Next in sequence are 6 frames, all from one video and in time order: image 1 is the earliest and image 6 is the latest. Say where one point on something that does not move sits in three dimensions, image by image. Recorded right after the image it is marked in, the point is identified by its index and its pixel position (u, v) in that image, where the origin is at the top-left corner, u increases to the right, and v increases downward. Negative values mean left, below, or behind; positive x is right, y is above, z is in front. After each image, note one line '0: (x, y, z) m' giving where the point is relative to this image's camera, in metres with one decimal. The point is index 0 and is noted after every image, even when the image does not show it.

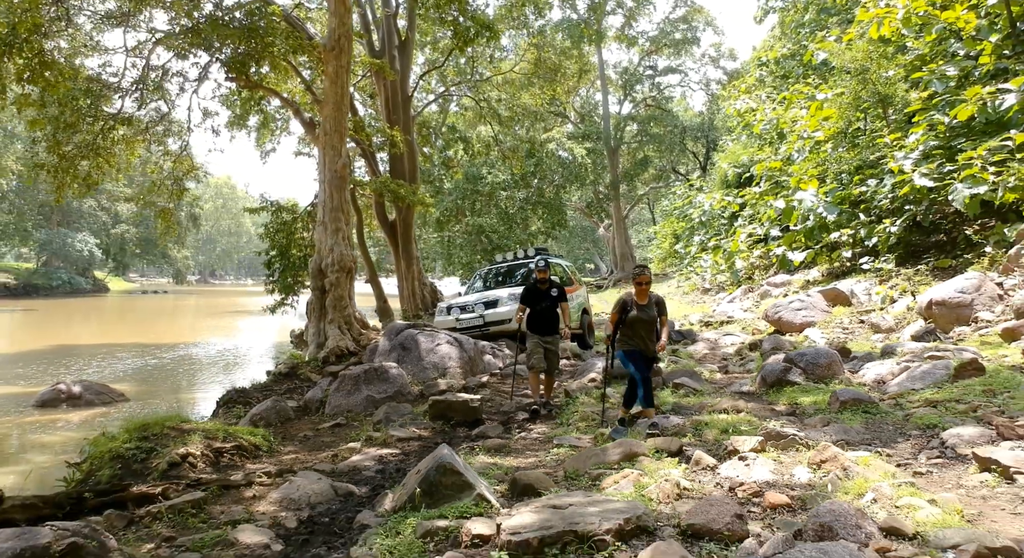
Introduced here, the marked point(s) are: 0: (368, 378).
0: (-1.5, -1.1, +7.9) m
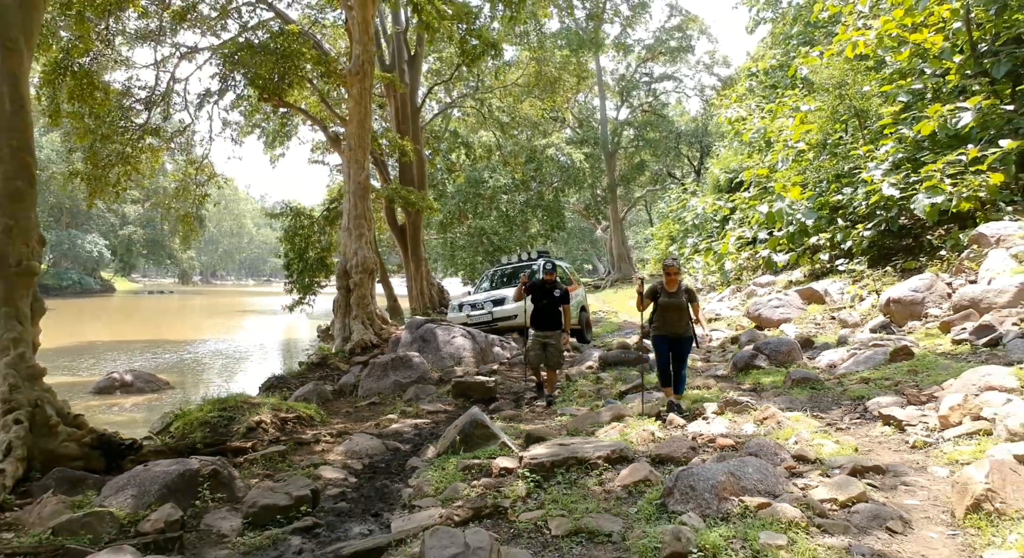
0: (-1.4, -1.1, +9.2) m
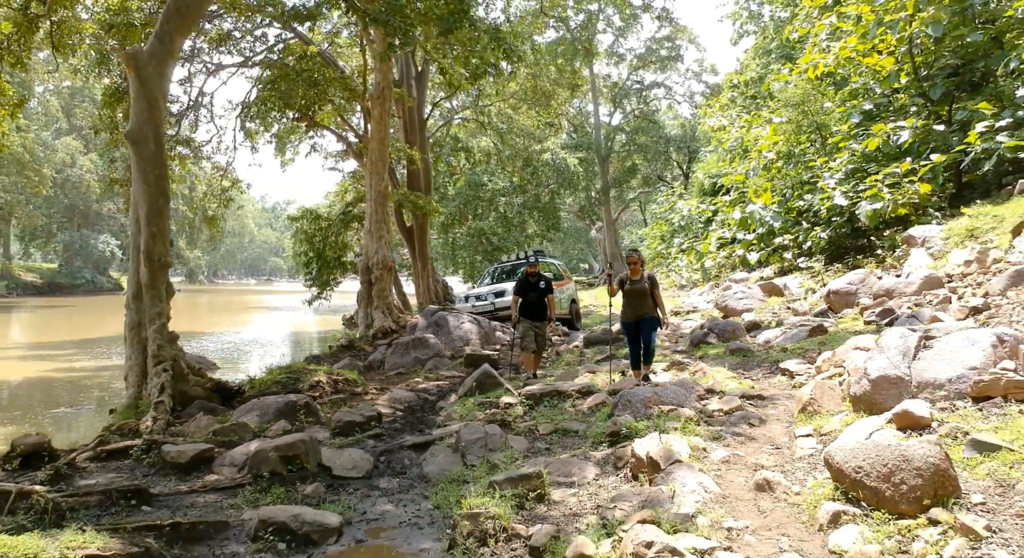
0: (-1.4, -1.0, +11.2) m
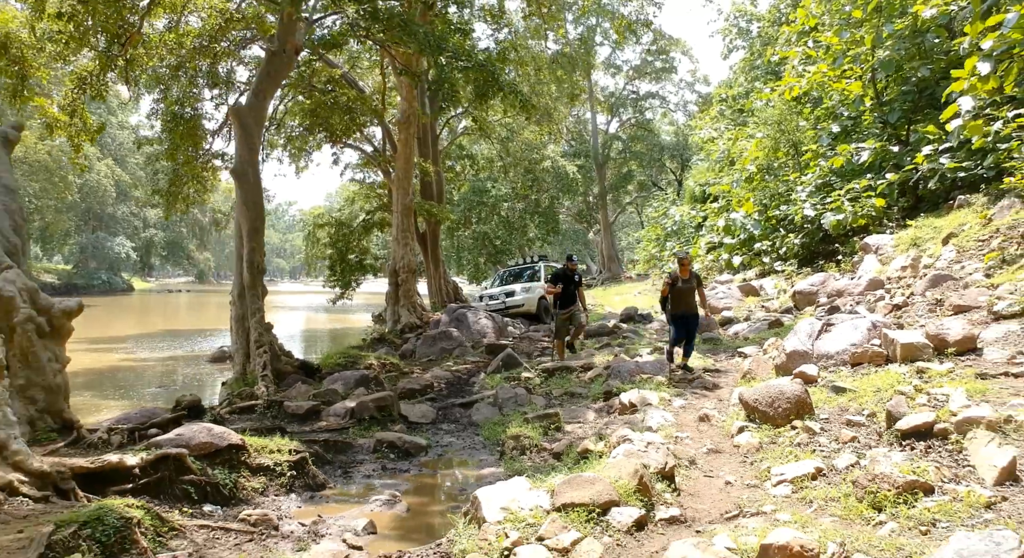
0: (-1.2, -1.0, +13.3) m
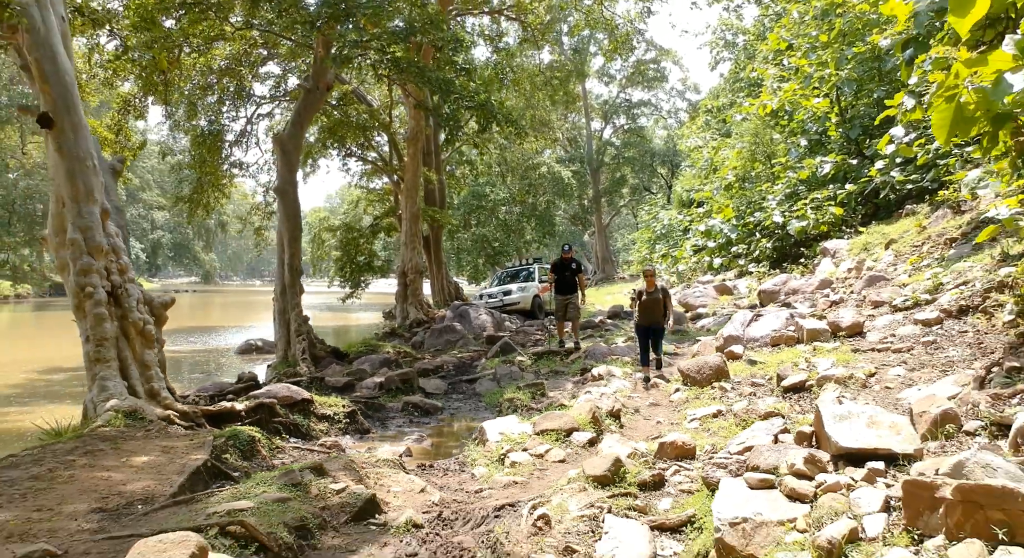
0: (-1.3, -1.0, +15.2) m
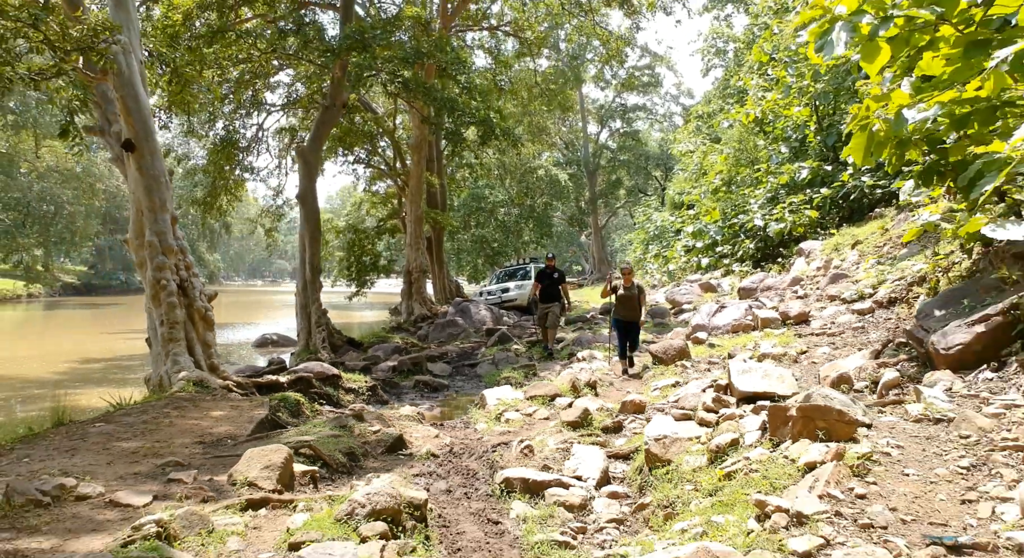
0: (-1.4, -1.0, +16.5) m
